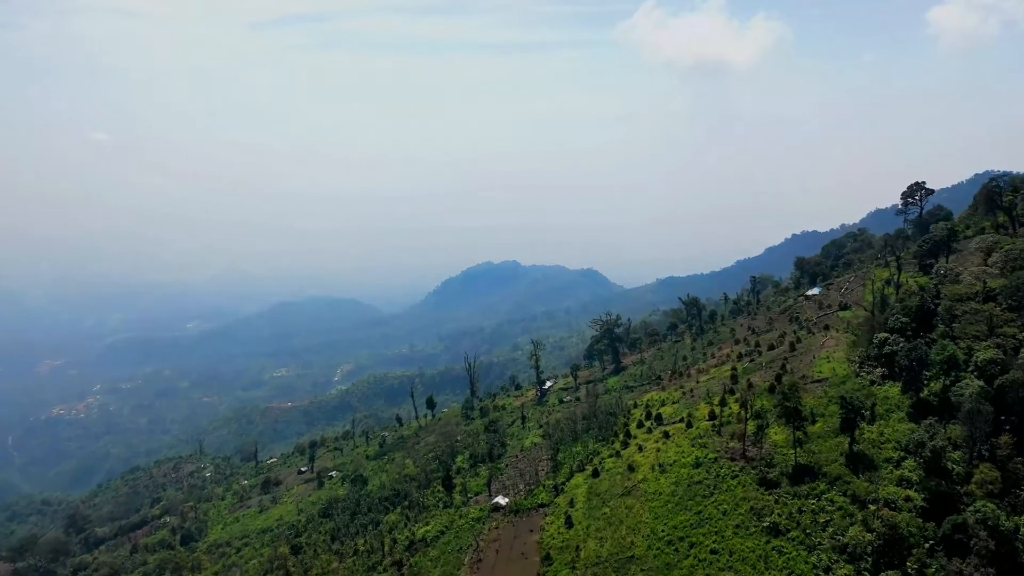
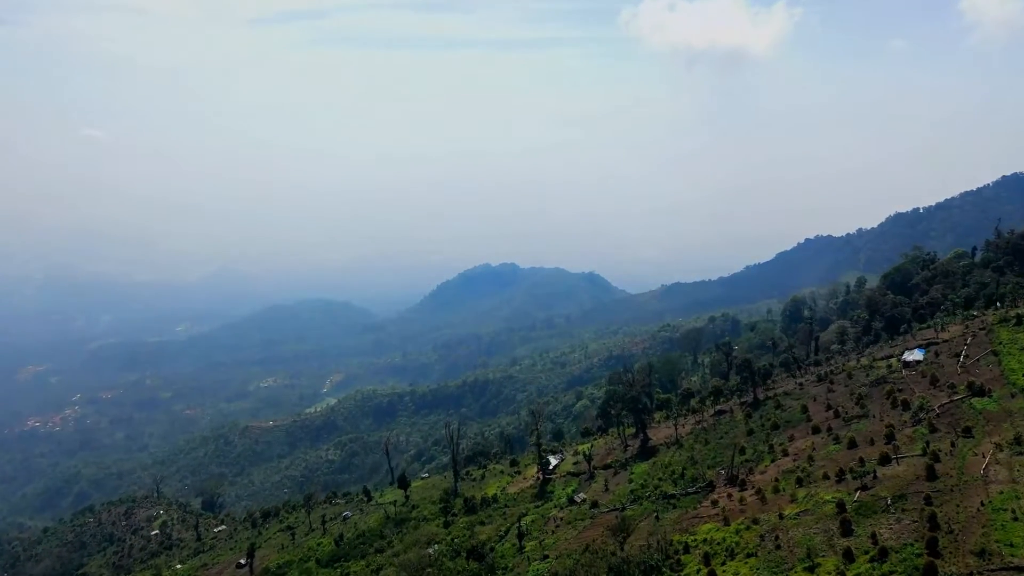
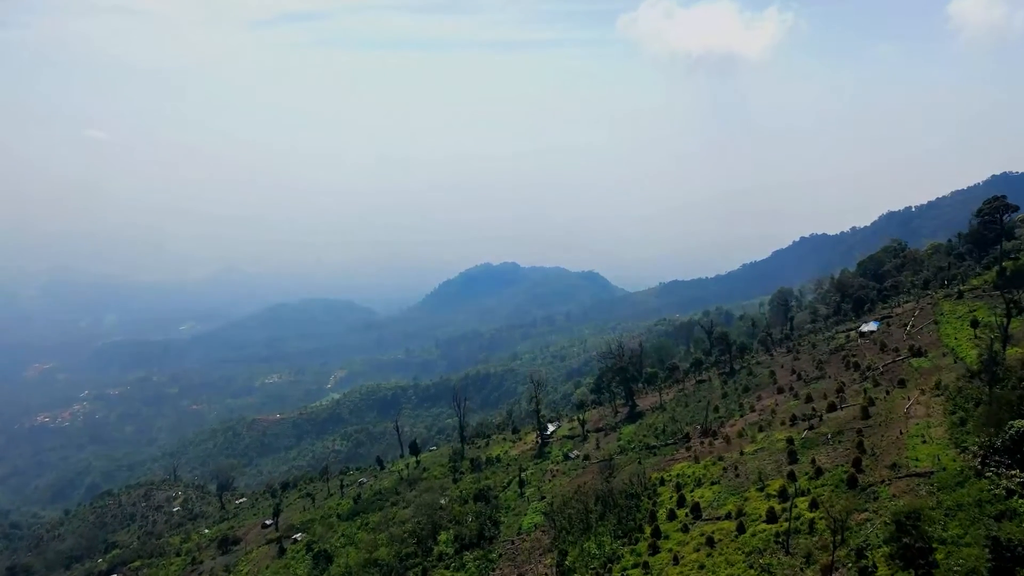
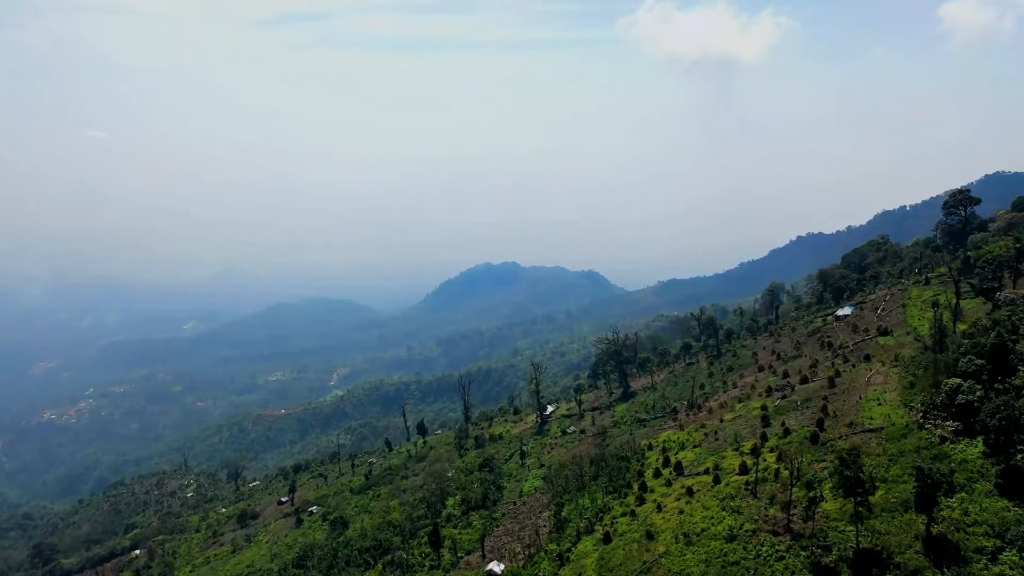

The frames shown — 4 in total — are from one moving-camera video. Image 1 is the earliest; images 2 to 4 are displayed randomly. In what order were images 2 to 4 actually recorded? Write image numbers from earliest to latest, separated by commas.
4, 3, 2
